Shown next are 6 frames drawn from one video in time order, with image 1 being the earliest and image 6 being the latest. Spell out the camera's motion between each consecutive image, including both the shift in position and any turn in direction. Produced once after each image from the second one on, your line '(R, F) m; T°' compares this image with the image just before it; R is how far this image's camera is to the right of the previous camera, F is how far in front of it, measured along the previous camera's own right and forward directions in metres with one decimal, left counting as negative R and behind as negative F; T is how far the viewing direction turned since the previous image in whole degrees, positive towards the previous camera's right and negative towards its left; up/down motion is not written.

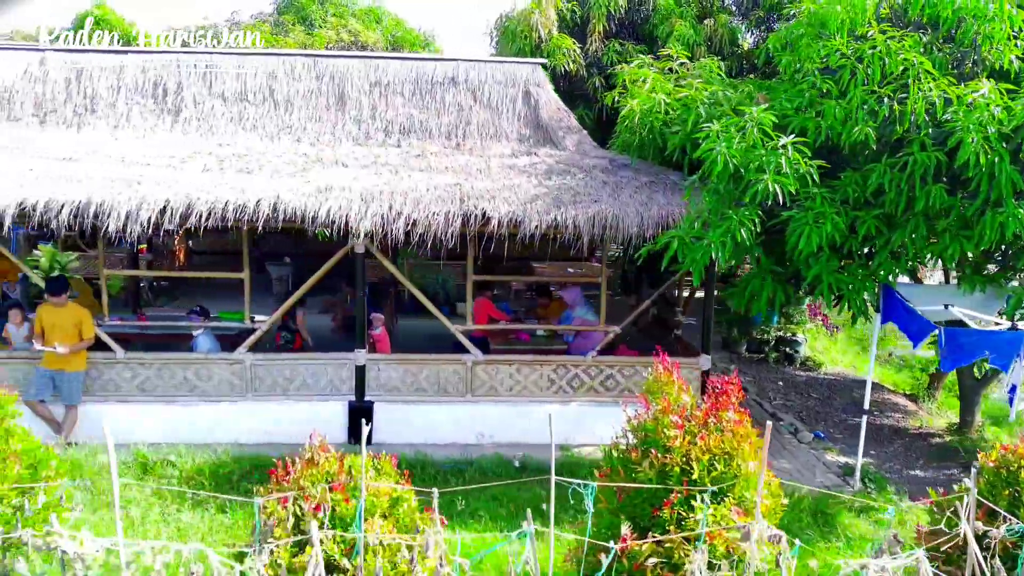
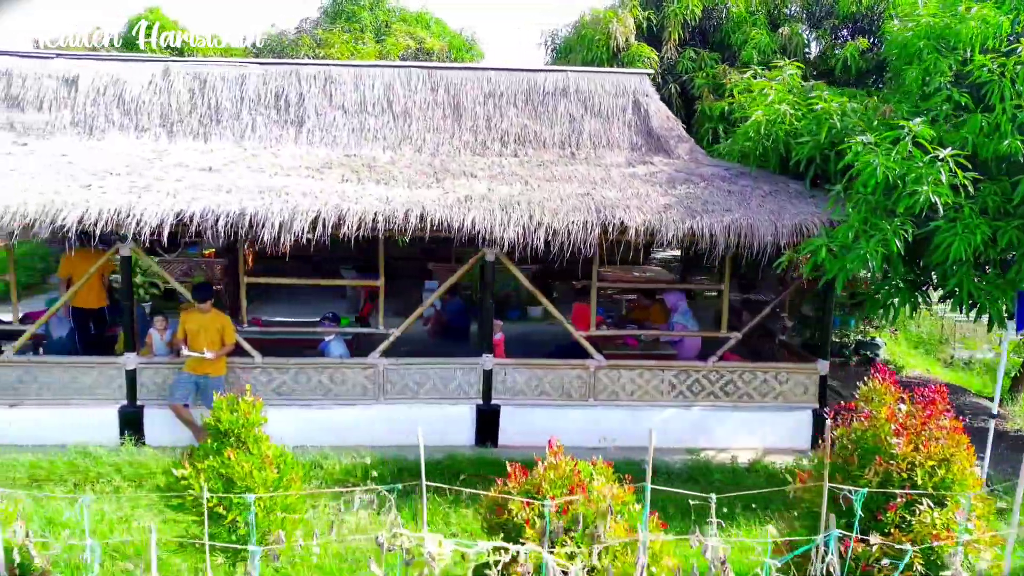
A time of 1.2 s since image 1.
(-1.1, -0.2) m; 0°
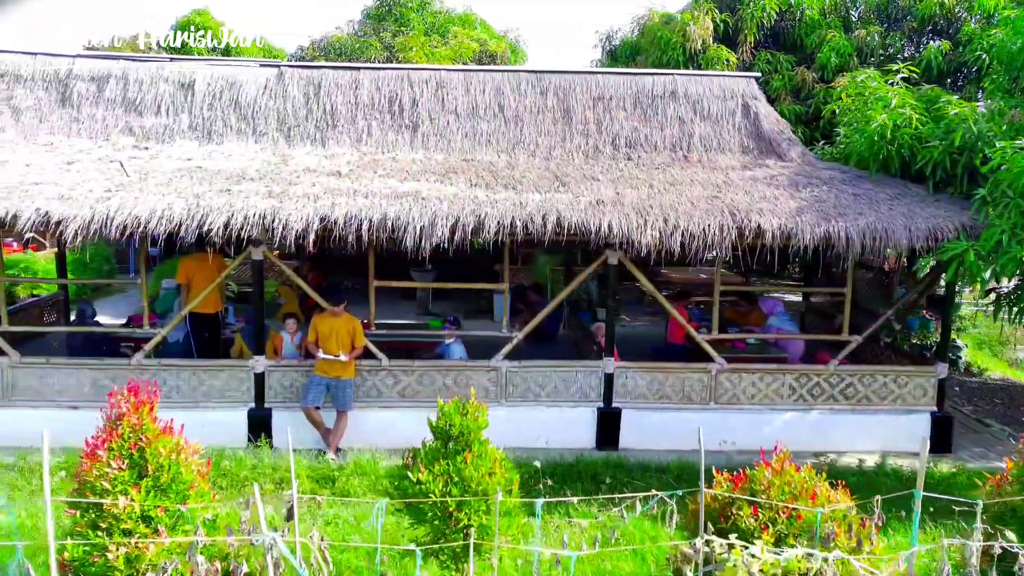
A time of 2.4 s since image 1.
(-1.1, 0.0) m; 0°
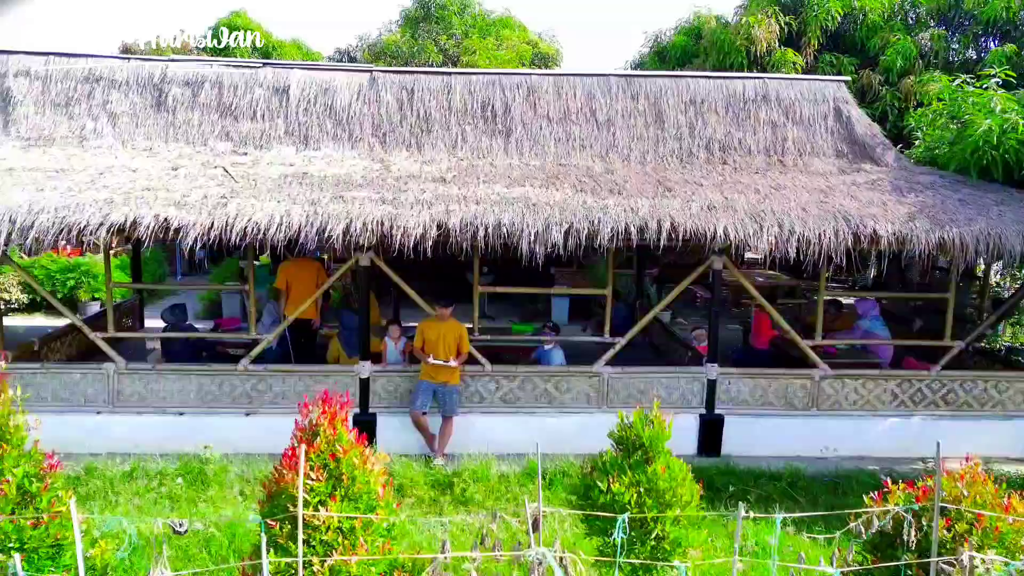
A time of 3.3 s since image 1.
(-0.9, 0.0) m; 0°
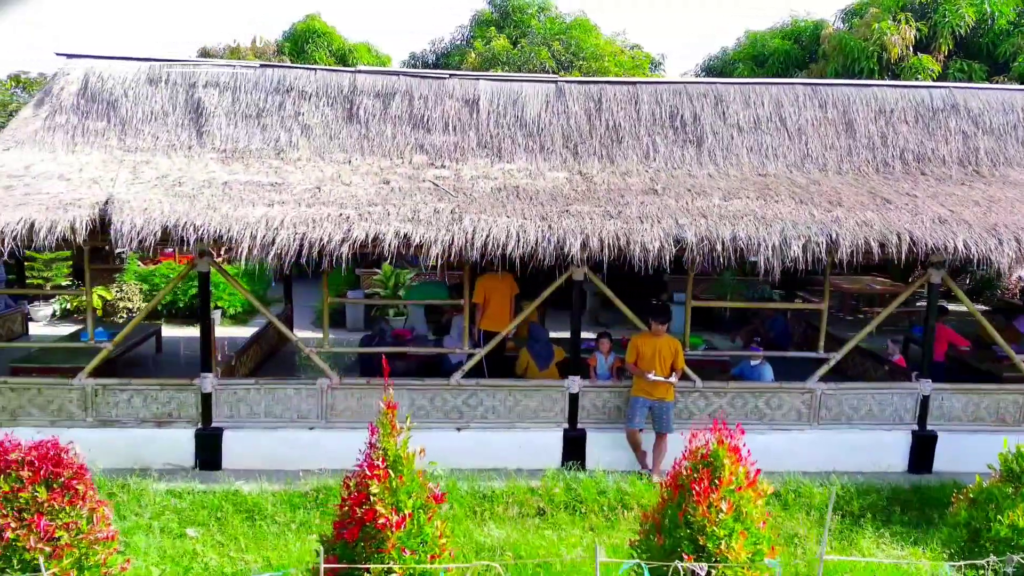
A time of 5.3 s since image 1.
(-1.8, +0.1) m; 0°
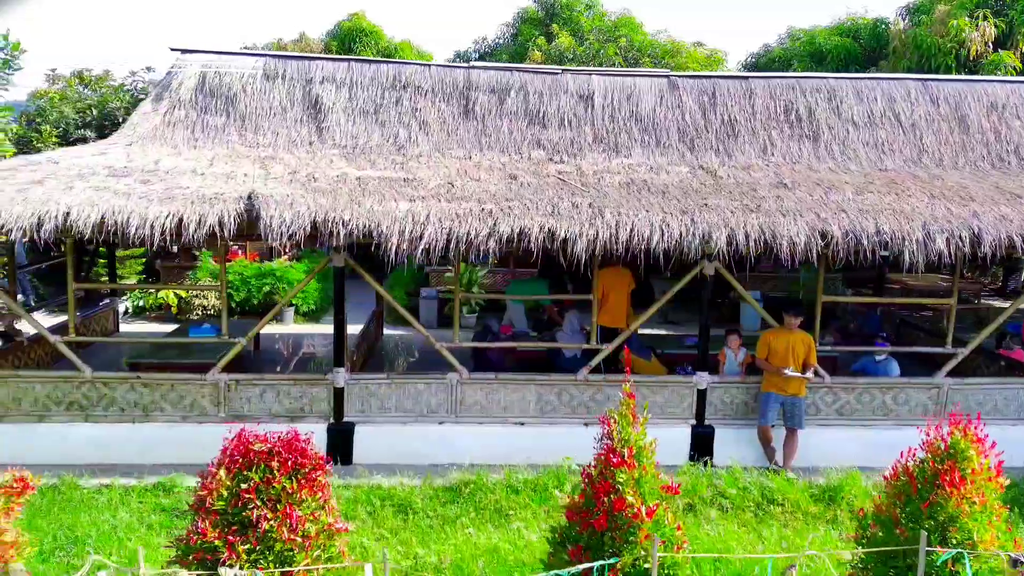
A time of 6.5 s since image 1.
(-1.1, 0.0) m; 0°
